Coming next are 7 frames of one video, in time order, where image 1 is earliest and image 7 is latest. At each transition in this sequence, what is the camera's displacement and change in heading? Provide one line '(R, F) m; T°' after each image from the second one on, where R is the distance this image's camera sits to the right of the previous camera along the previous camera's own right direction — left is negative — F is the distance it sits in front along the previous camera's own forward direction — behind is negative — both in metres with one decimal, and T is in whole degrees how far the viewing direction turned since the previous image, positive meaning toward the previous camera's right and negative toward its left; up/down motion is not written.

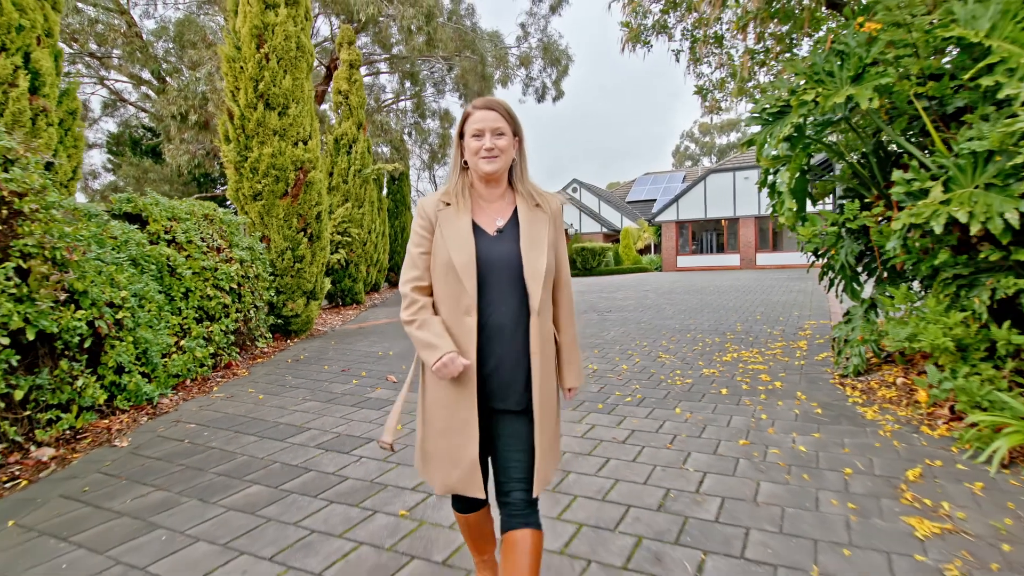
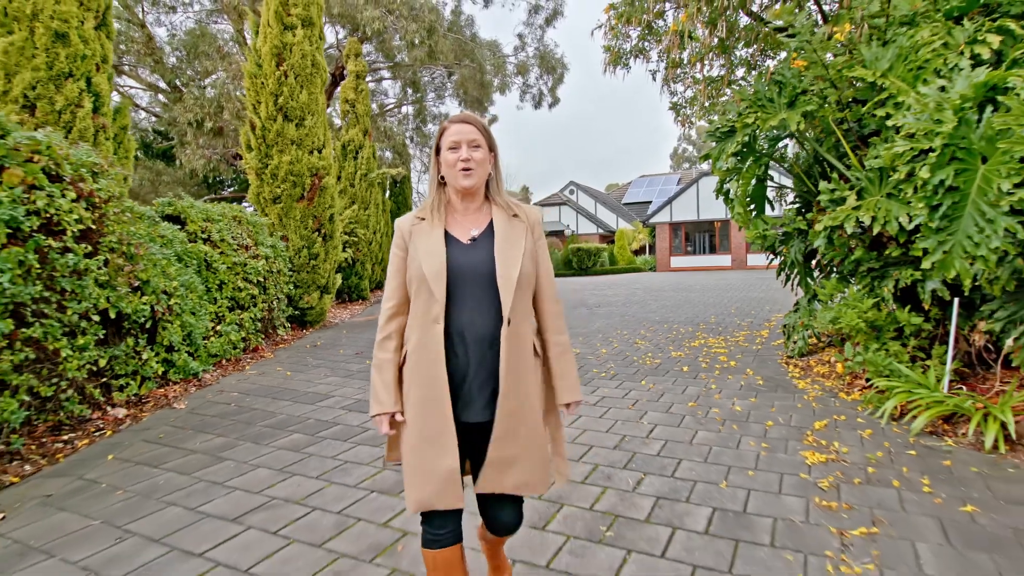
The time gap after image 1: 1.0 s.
(+0.1, -0.7) m; 0°
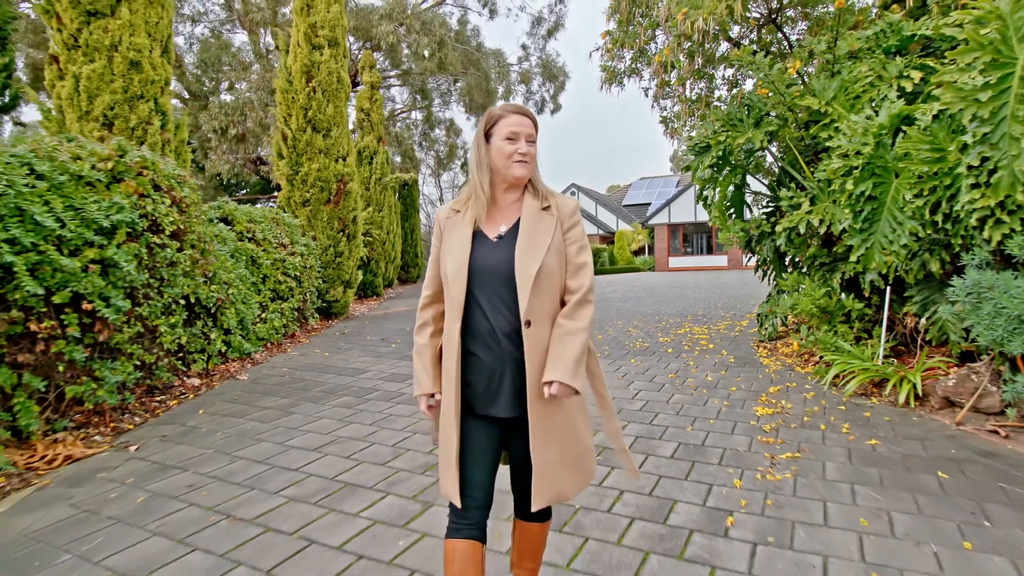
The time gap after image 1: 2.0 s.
(-0.1, -0.8) m; 0°
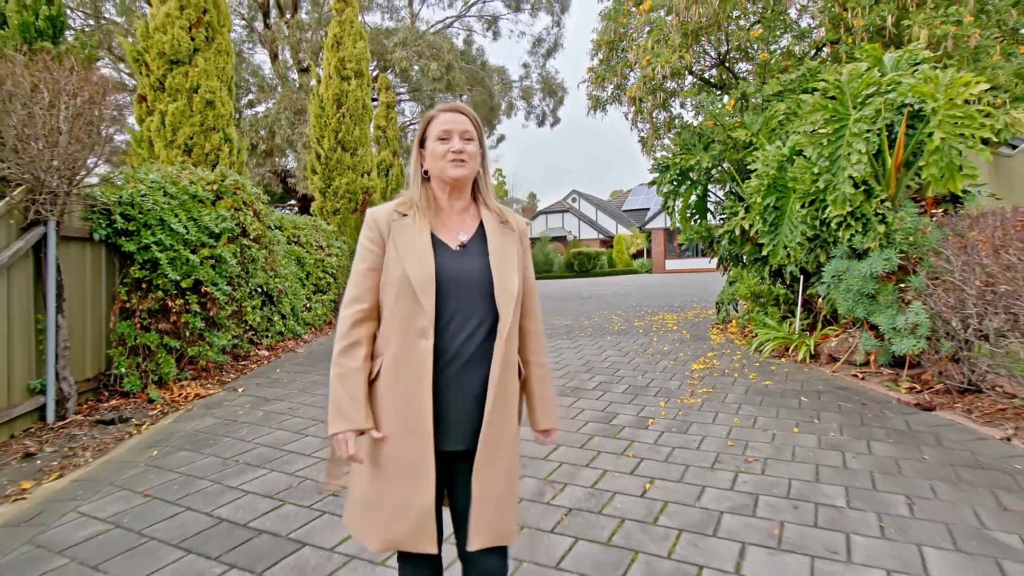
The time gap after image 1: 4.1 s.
(+0.1, -1.4) m; 0°
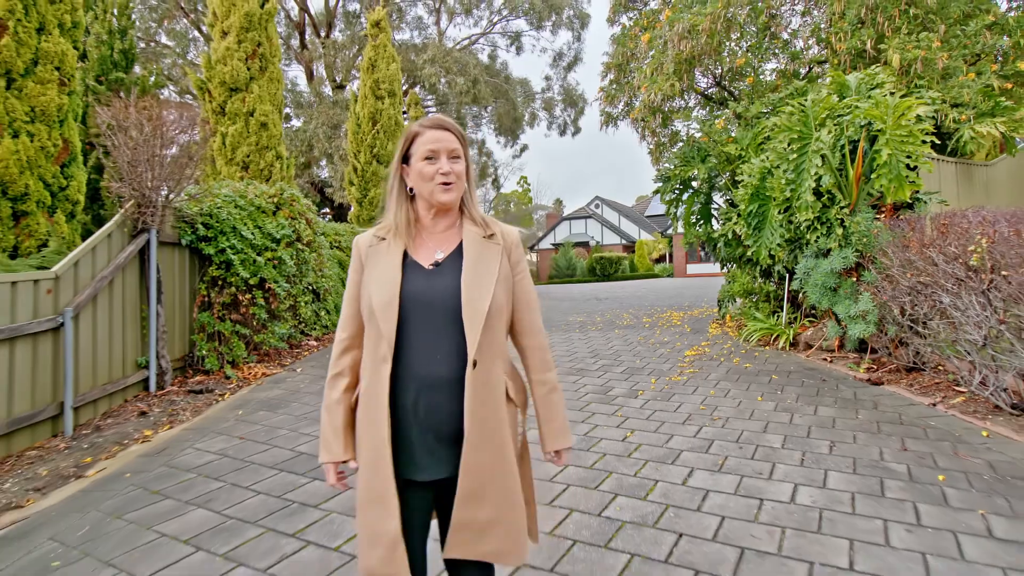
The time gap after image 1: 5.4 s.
(+0.1, -0.8) m; -2°
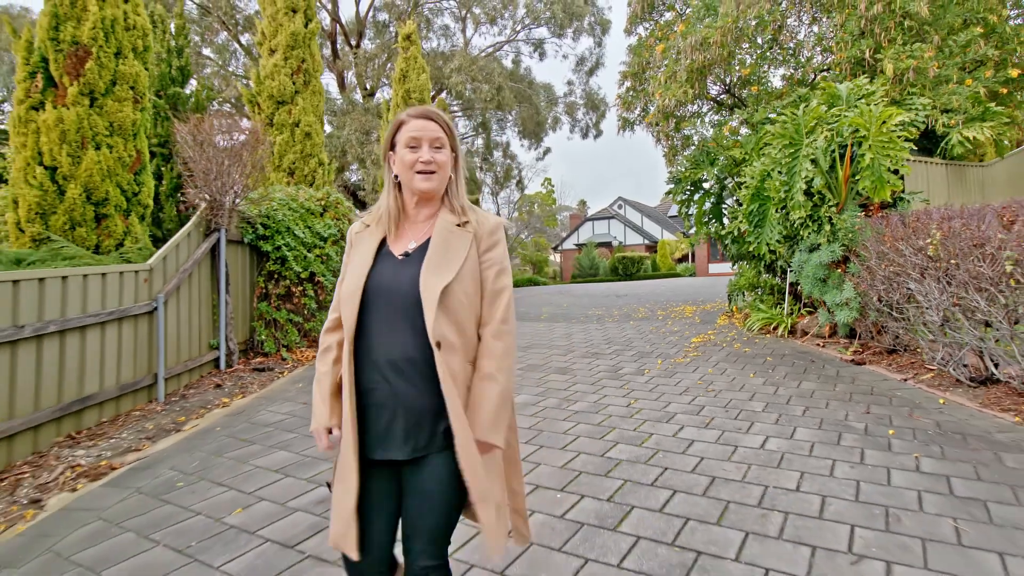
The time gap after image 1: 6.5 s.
(0.0, -0.7) m; -2°
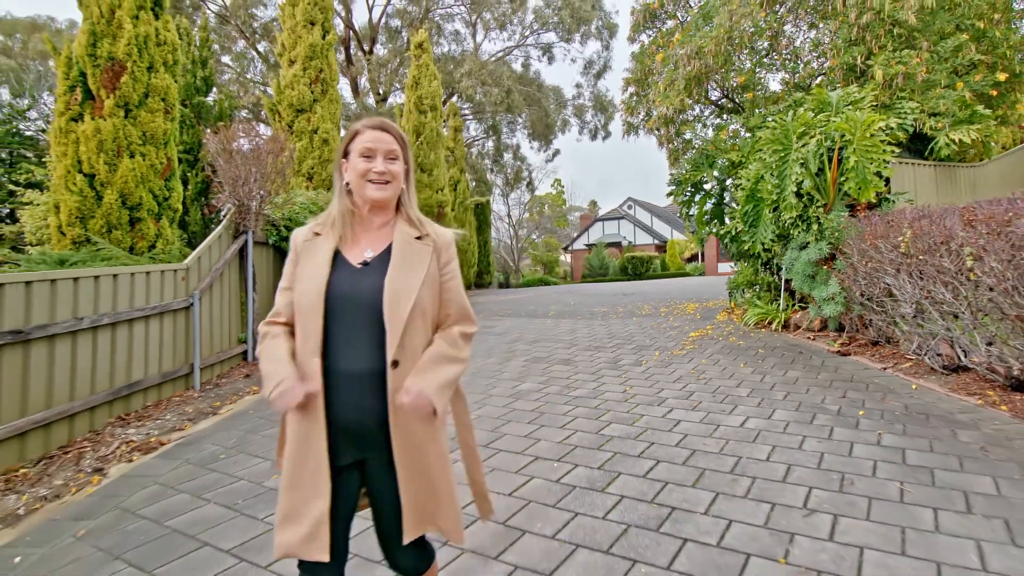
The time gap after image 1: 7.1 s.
(+0.1, -0.4) m; -1°
